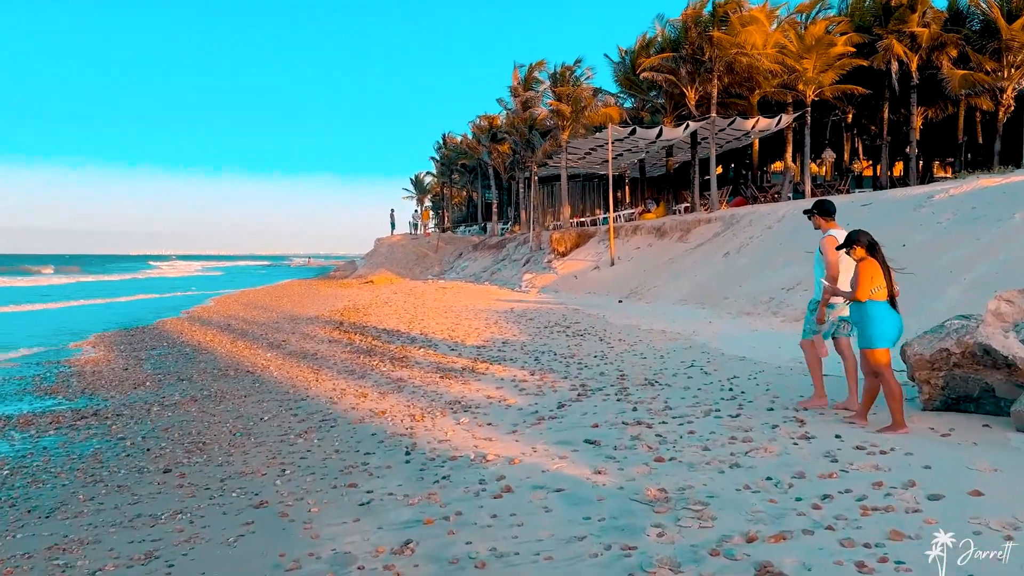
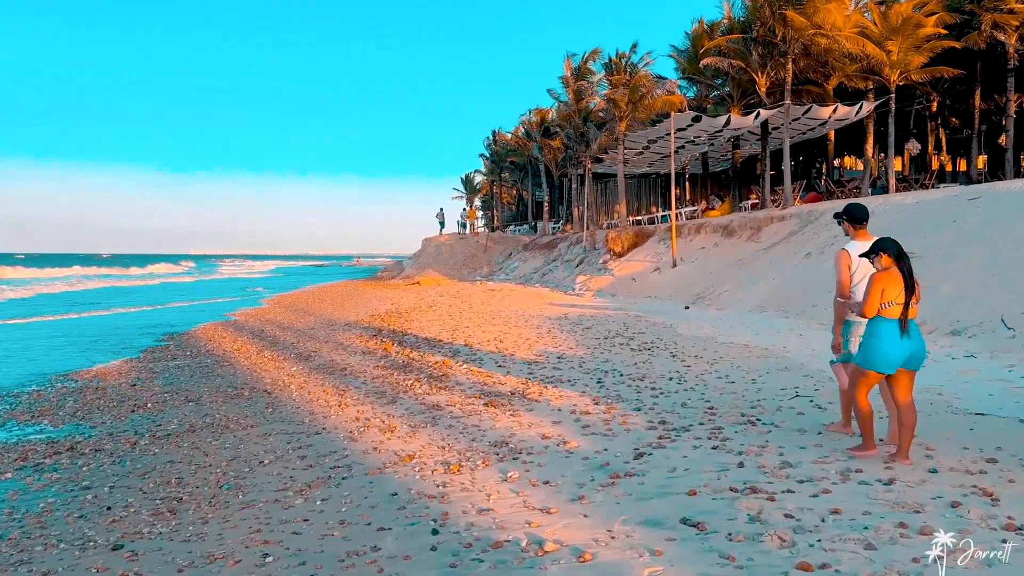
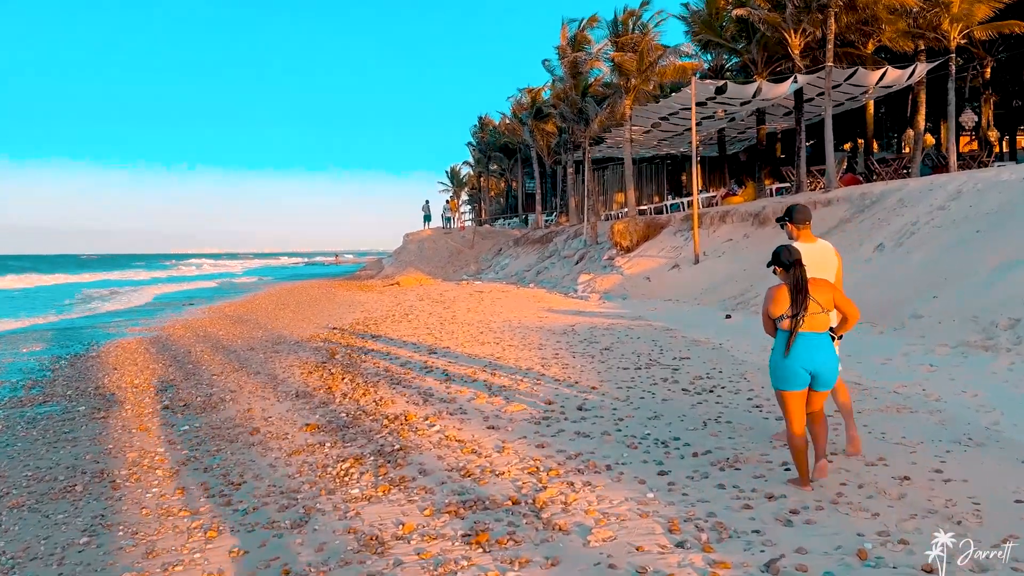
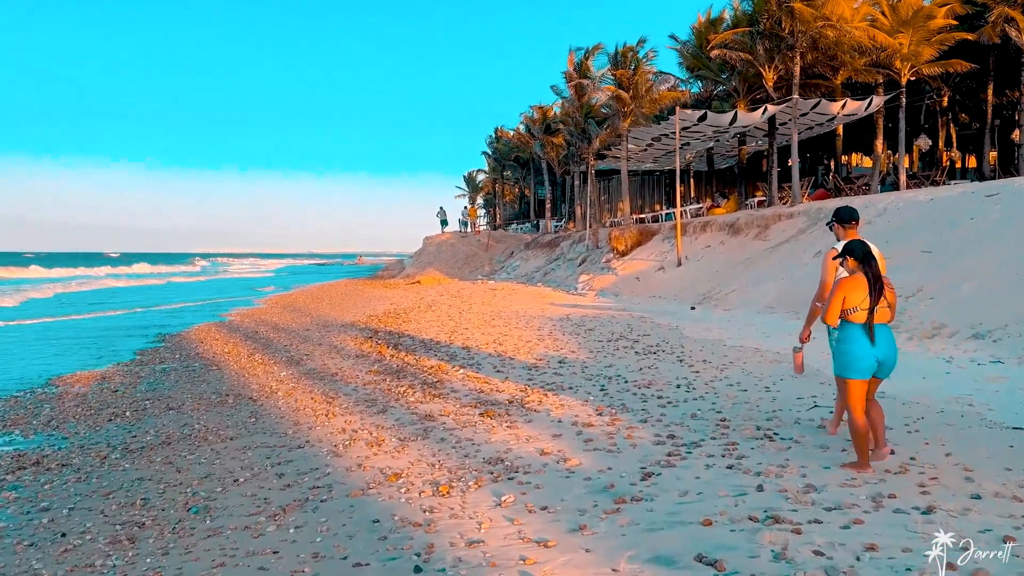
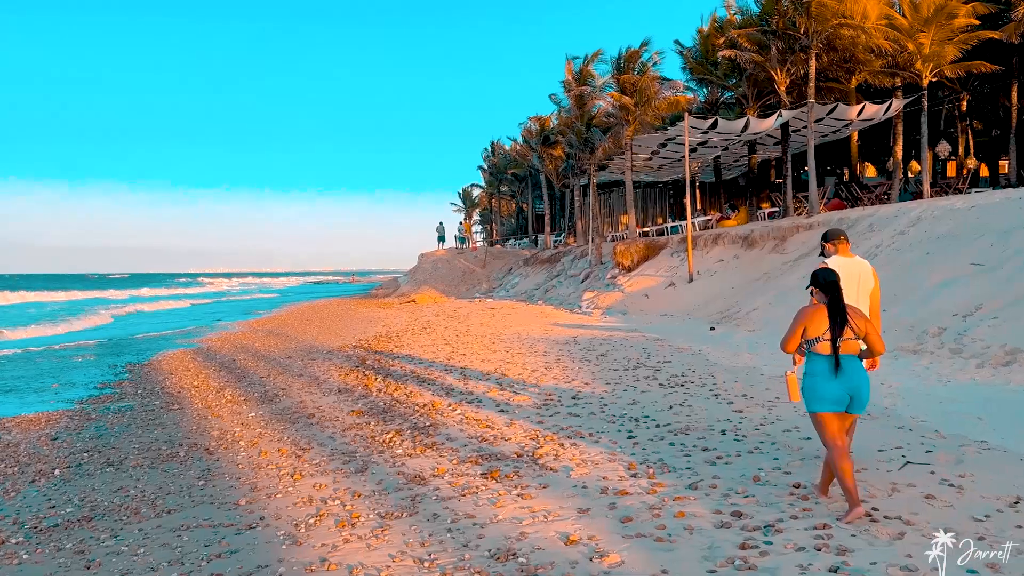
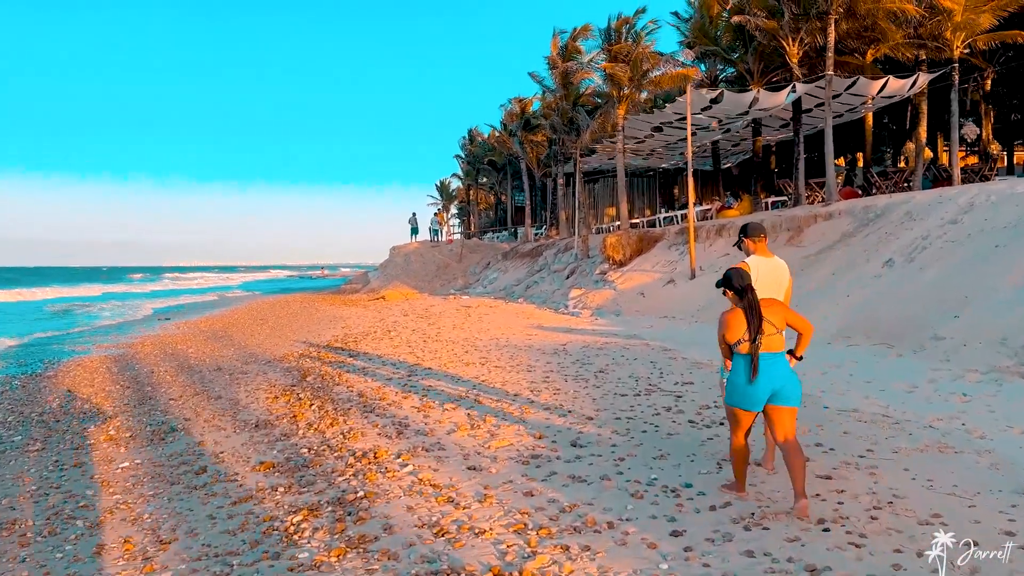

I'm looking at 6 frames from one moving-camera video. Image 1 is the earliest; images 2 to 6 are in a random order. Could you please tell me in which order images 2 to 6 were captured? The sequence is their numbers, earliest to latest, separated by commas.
2, 4, 5, 3, 6
